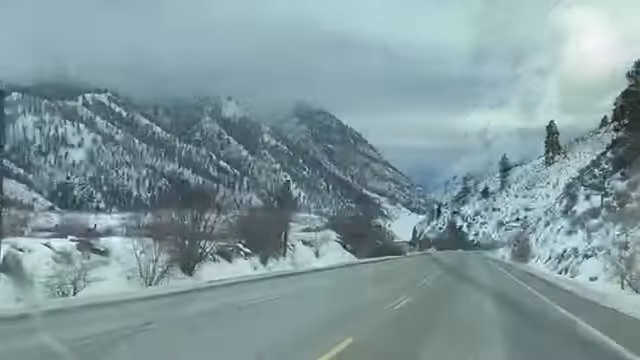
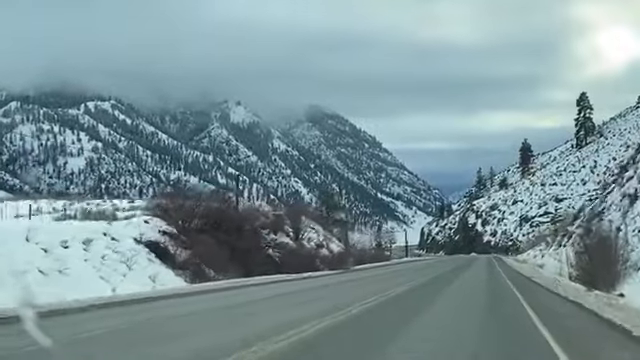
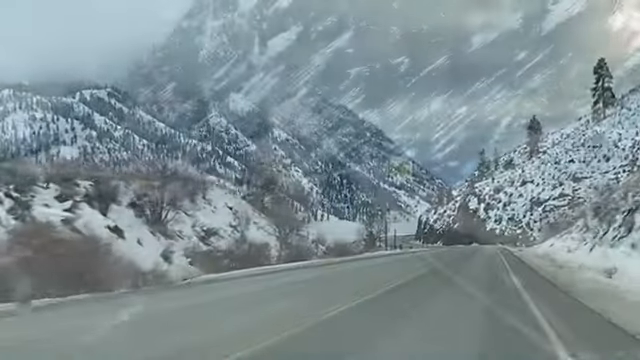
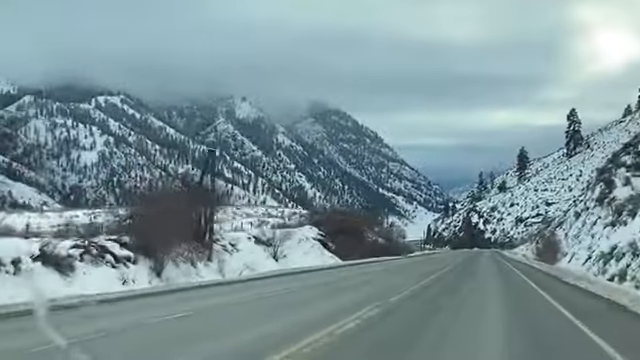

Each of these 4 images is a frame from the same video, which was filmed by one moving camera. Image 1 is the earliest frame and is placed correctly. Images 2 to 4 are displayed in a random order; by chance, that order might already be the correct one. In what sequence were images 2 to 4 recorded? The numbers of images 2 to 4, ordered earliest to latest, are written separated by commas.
4, 2, 3
